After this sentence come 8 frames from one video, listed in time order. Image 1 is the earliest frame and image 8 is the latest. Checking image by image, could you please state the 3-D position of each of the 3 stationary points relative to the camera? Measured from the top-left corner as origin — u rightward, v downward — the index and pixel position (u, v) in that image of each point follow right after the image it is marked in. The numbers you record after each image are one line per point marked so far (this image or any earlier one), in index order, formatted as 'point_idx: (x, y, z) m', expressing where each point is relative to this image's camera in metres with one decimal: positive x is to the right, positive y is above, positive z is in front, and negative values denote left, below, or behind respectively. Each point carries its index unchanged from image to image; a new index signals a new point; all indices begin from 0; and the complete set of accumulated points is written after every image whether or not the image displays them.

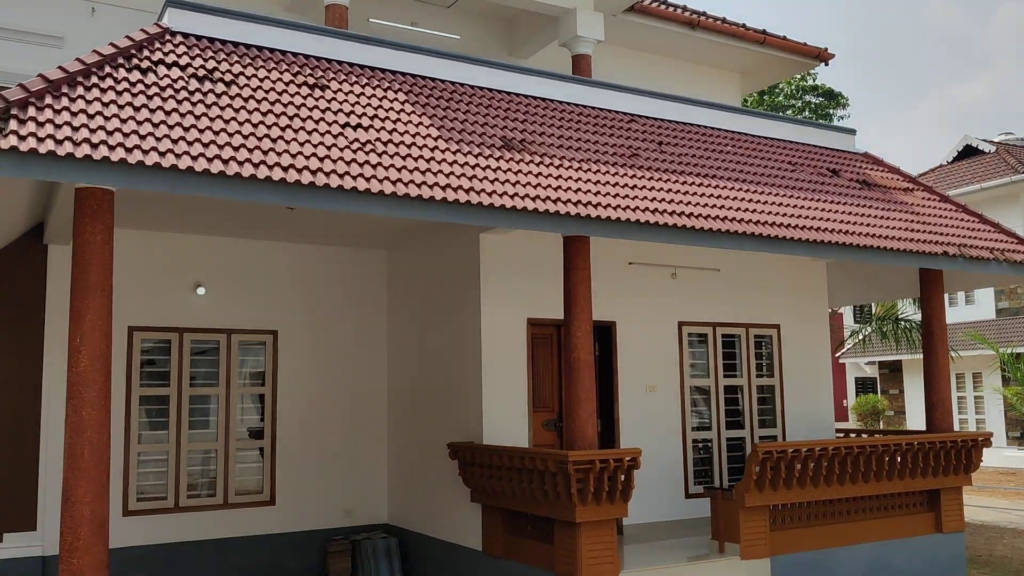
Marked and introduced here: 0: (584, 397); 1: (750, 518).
0: (+0.5, -0.8, +6.9) m
1: (+1.9, -1.8, +7.4) m
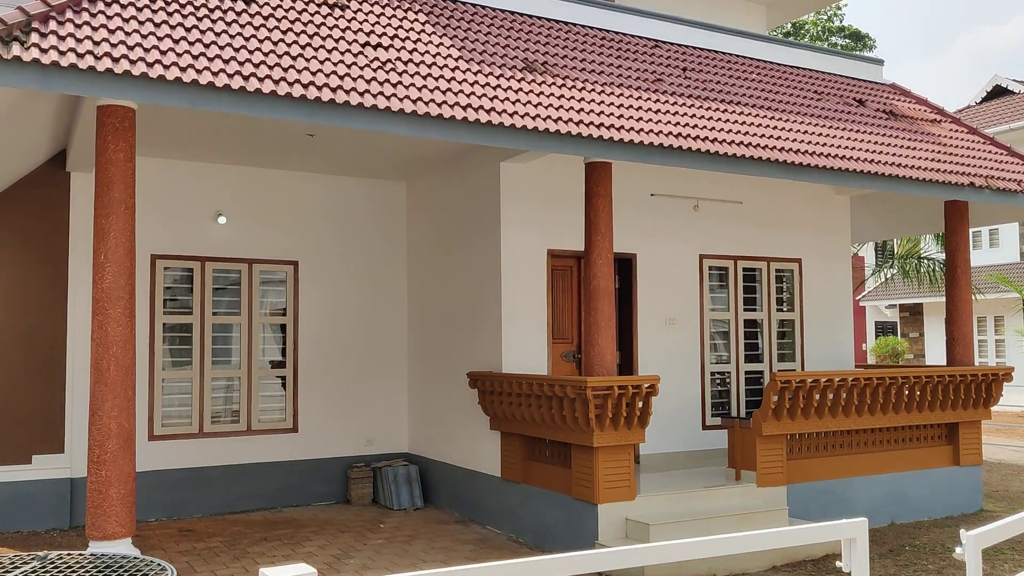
0: (+0.7, -0.3, +6.9) m
1: (+2.0, -1.2, +7.4) m
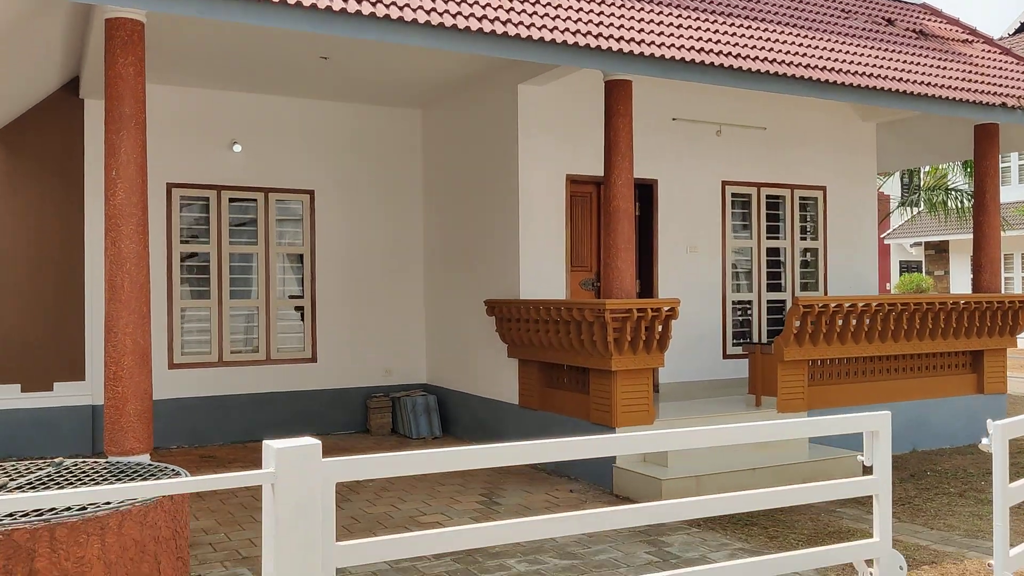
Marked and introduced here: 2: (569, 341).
0: (+0.8, +0.3, +6.8) m
1: (+2.1, -0.6, +7.3) m
2: (+0.4, -0.4, +7.1) m
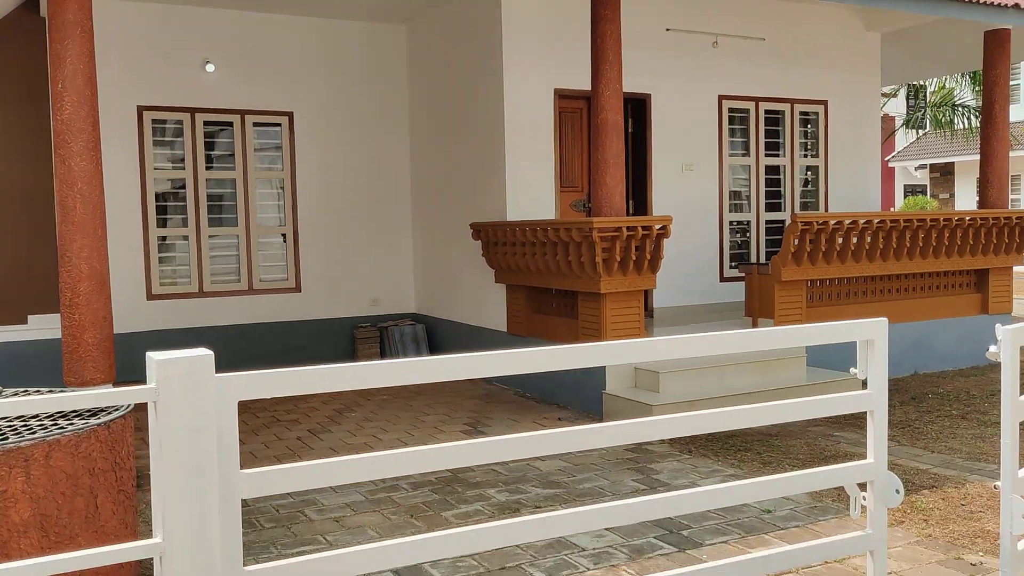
0: (+0.7, +0.8, +6.5) m
1: (+2.0, 0.0, +7.1) m
2: (+0.3, +0.2, +6.8) m
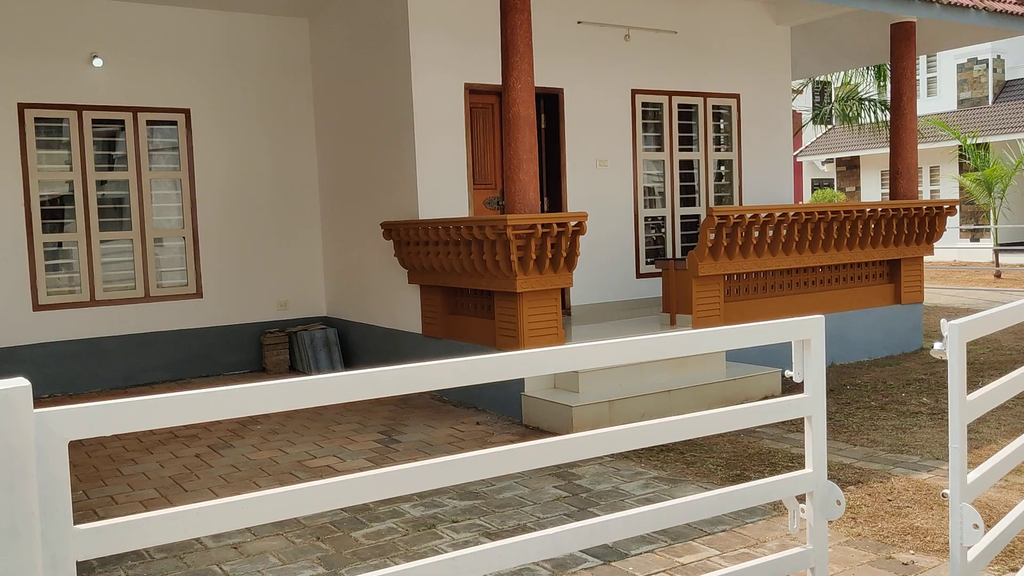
0: (+0.1, +0.9, +6.3) m
1: (+1.4, 0.0, +7.0) m
2: (-0.3, +0.2, +6.5) m
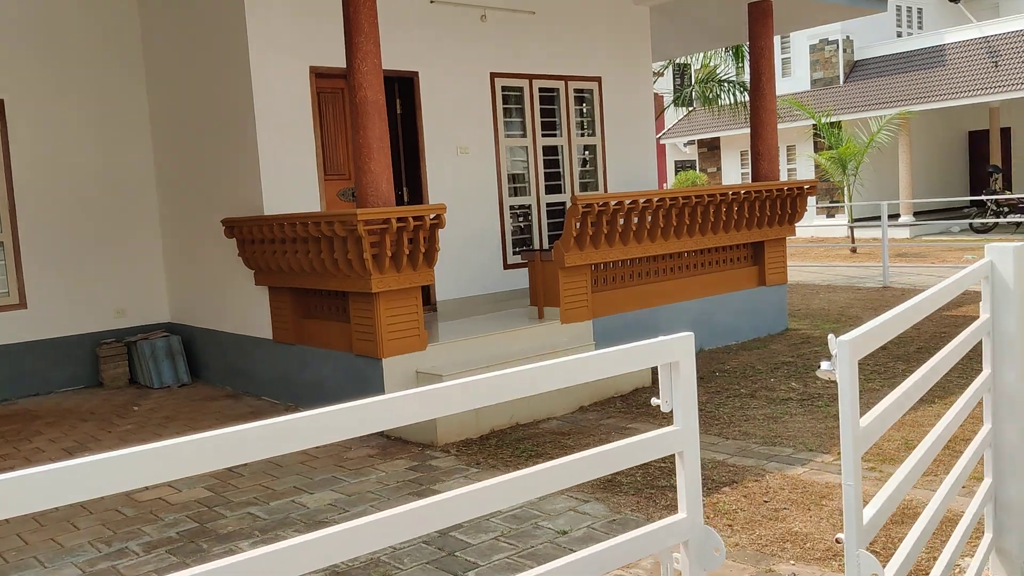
0: (-0.8, +0.9, +5.8) m
1: (+0.4, +0.1, +6.7) m
2: (-1.2, +0.2, +6.0) m
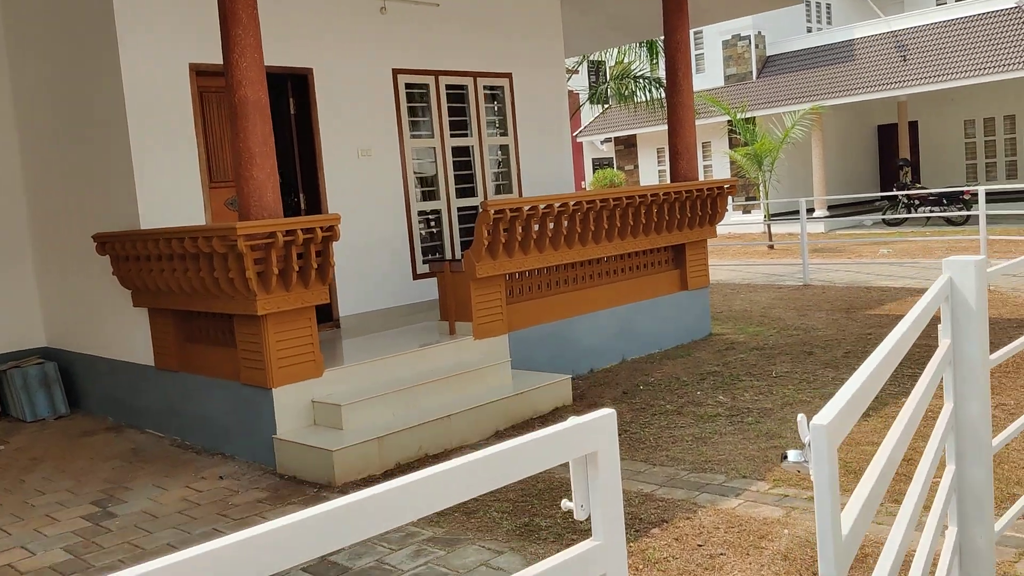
0: (-1.4, +0.7, +5.2) m
1: (-0.2, 0.0, +6.2) m
2: (-1.8, 0.0, +5.4) m
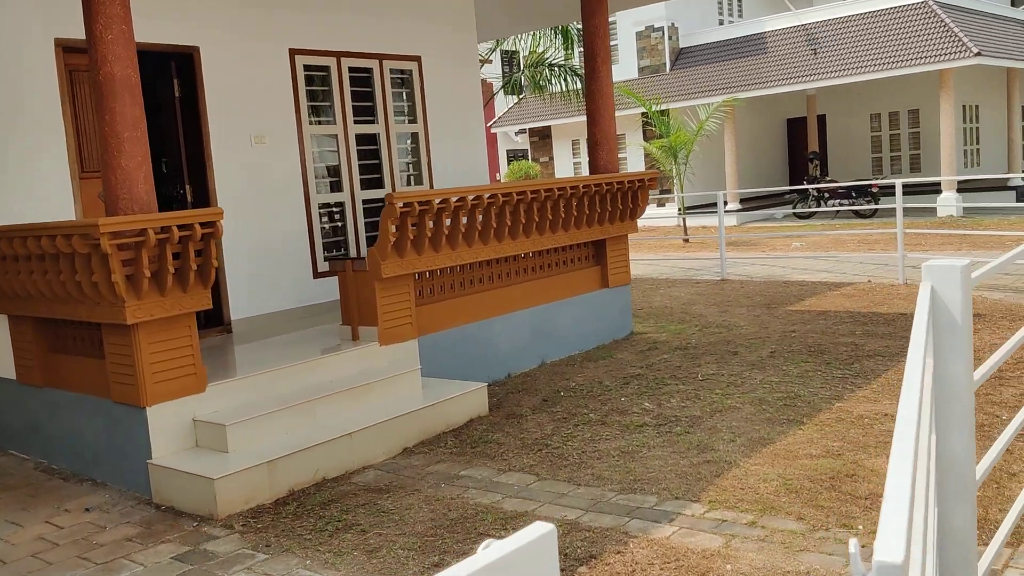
0: (-1.8, +0.7, +4.6) m
1: (-0.7, 0.0, +5.6) m
2: (-2.2, 0.0, +4.7) m
